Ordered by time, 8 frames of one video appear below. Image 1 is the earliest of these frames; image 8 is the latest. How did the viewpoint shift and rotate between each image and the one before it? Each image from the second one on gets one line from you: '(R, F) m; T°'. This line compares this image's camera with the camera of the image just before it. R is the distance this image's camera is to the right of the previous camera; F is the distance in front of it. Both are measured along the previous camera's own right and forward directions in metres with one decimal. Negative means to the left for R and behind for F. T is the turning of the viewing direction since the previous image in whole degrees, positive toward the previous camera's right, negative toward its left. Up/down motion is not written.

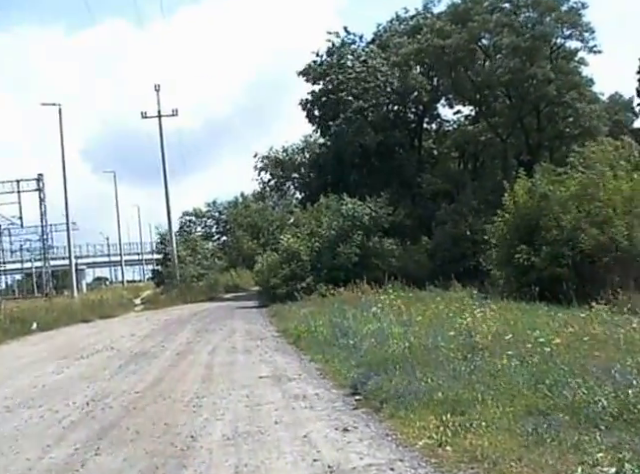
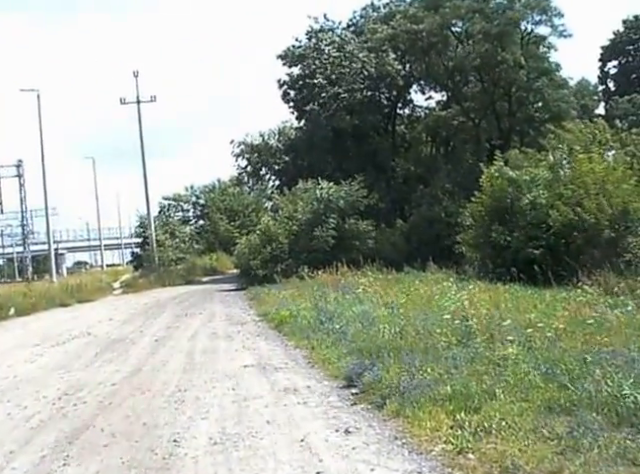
(-0.2, +1.0) m; +1°
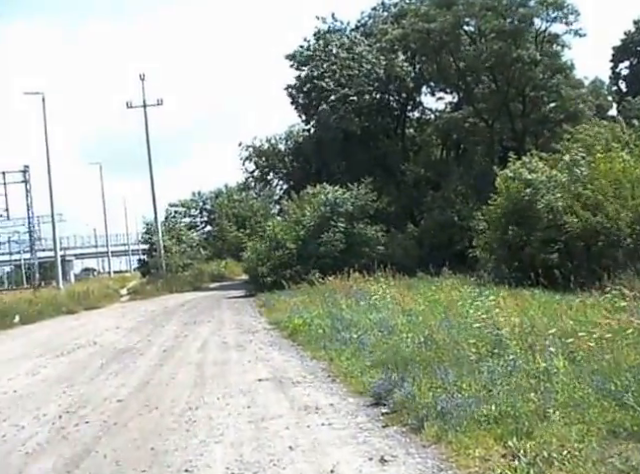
(-0.2, +0.9) m; 0°
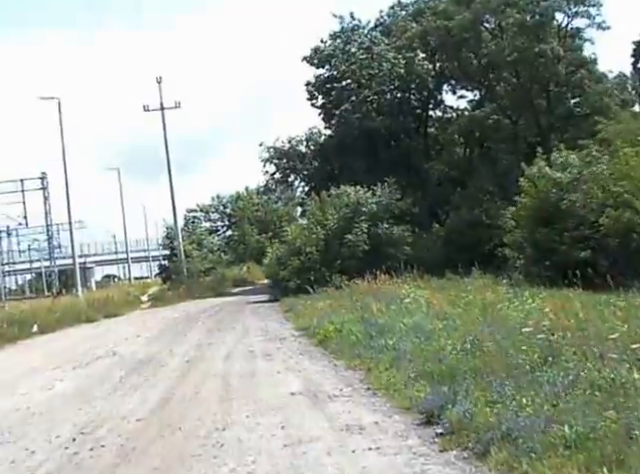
(-0.2, +1.0) m; -1°
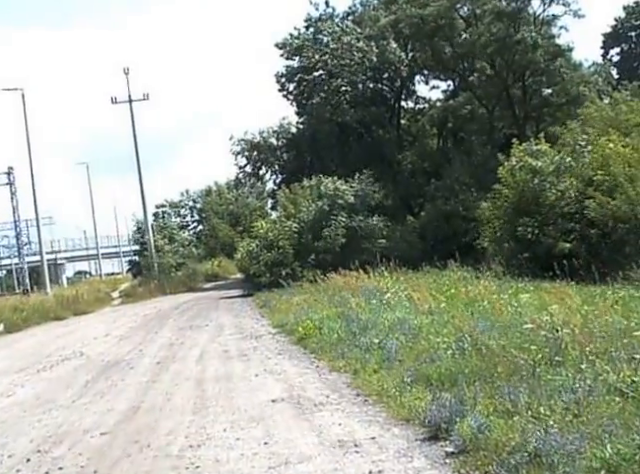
(-0.1, +1.1) m; +2°
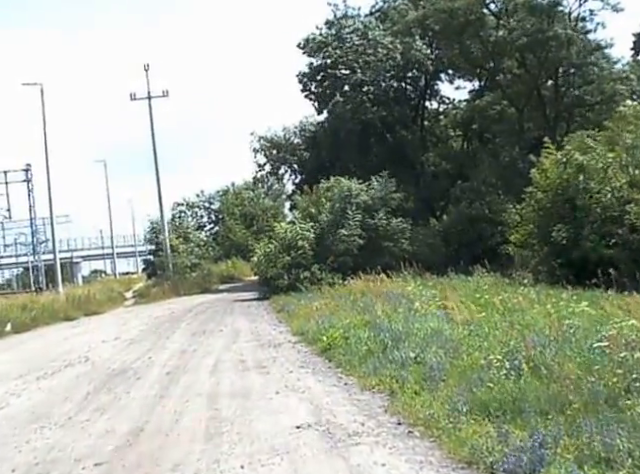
(-0.2, +1.6) m; -1°
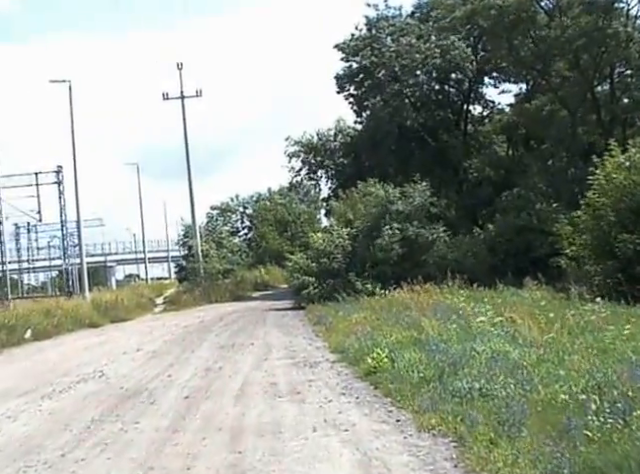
(-0.2, +2.1) m; -2°
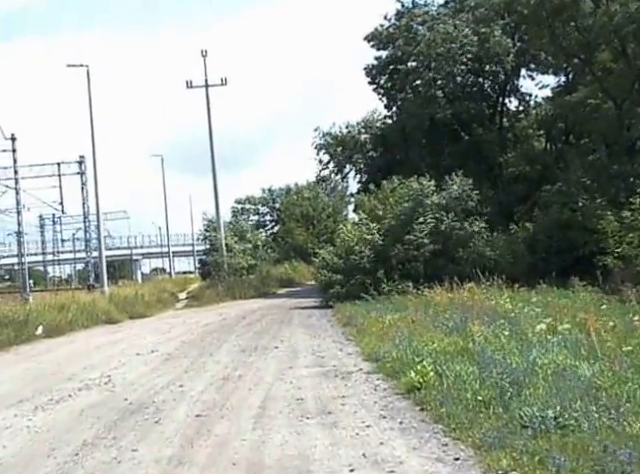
(-0.1, +2.1) m; -2°
